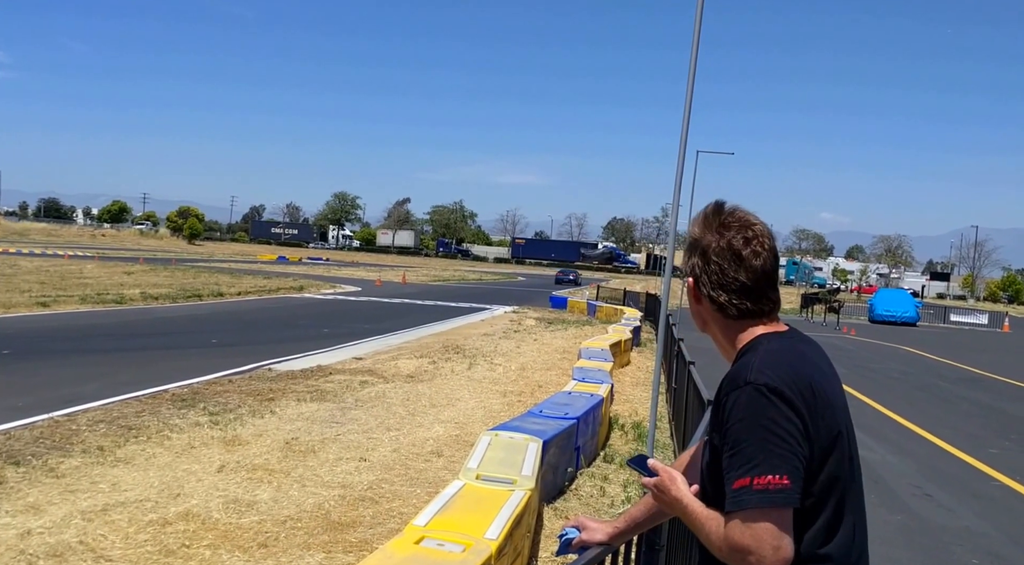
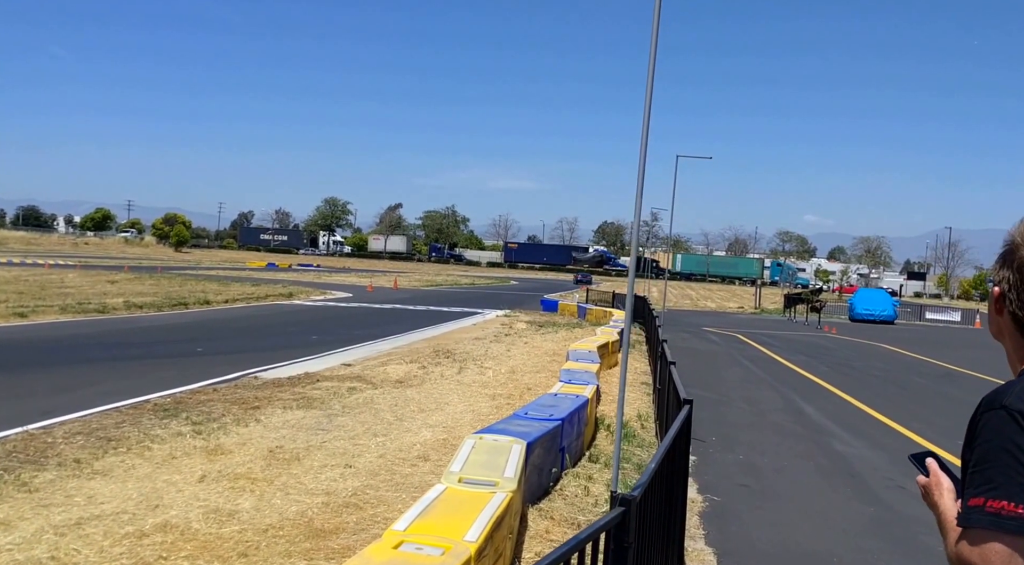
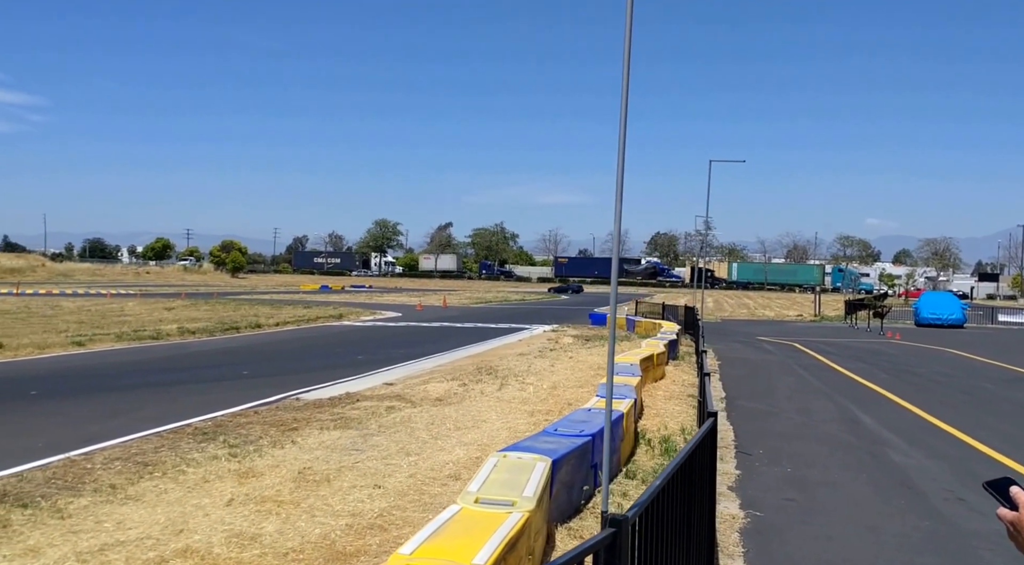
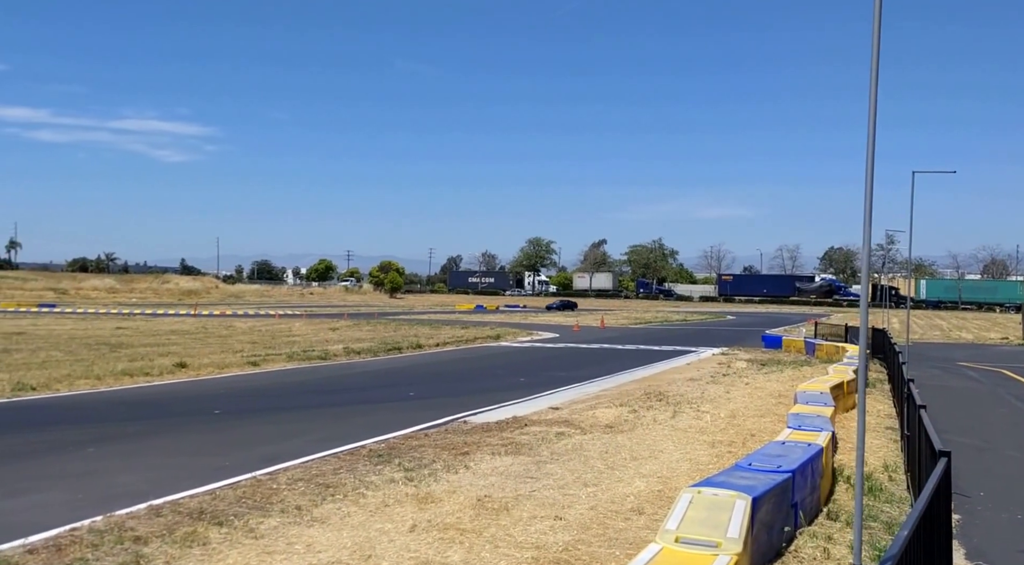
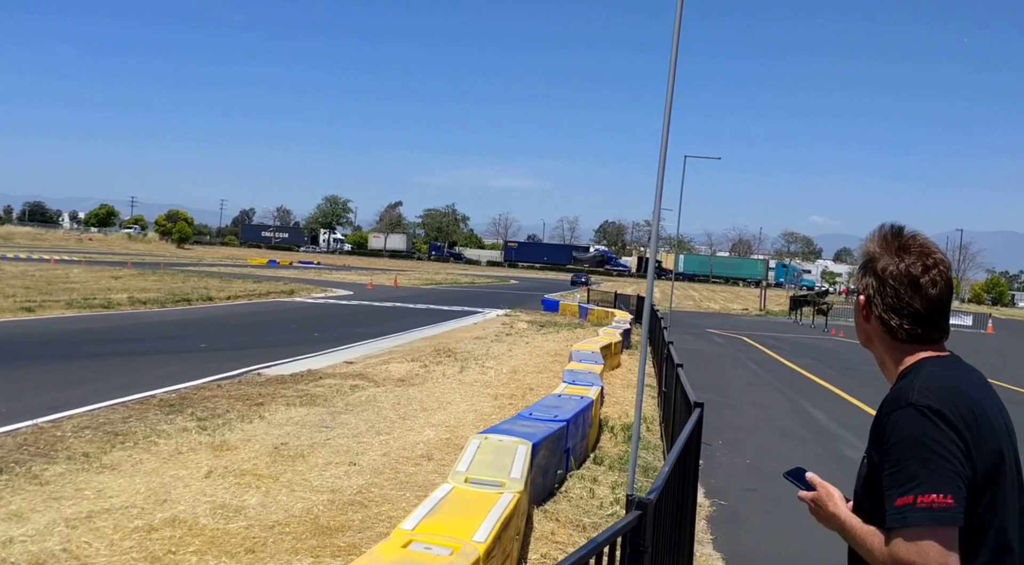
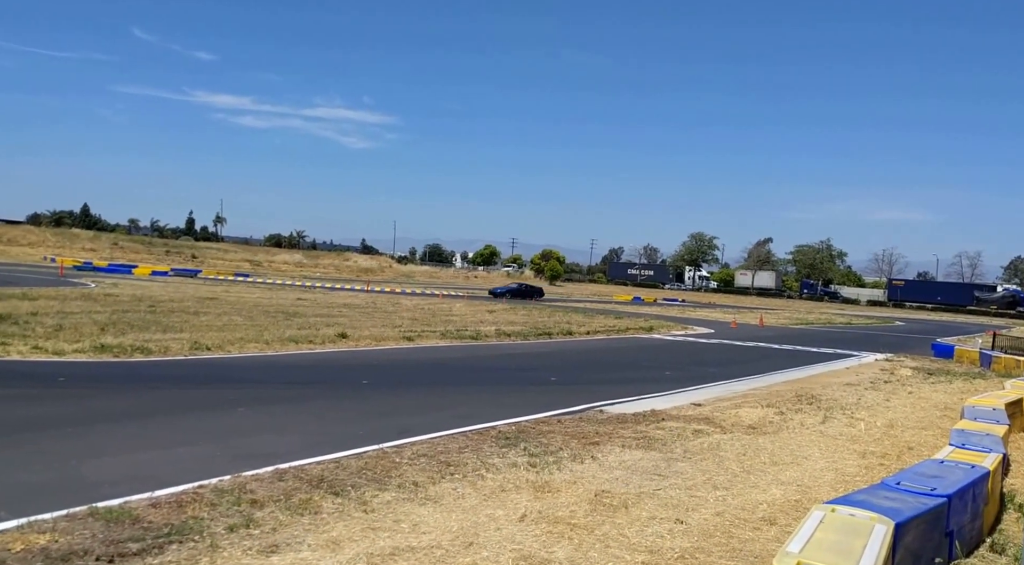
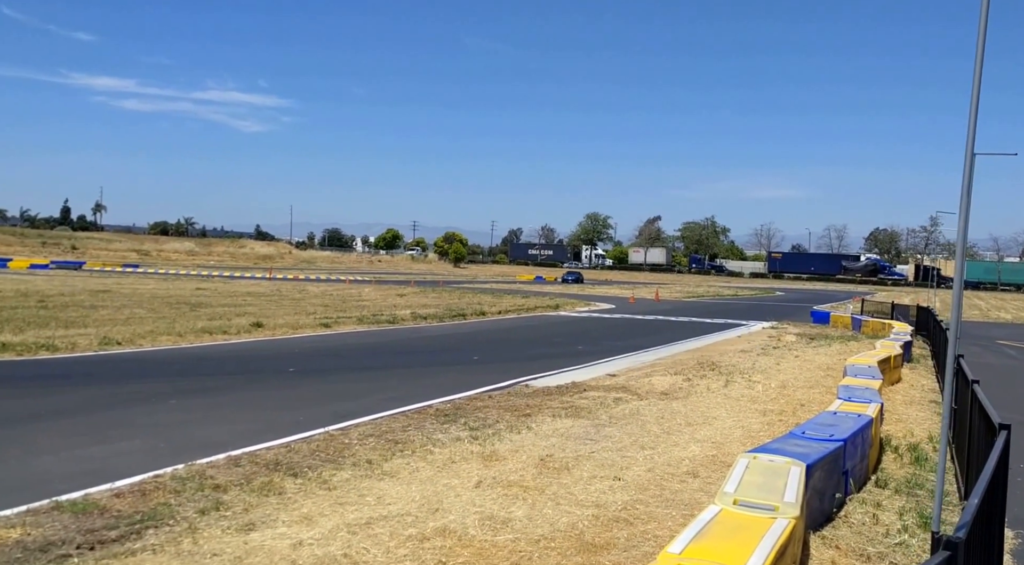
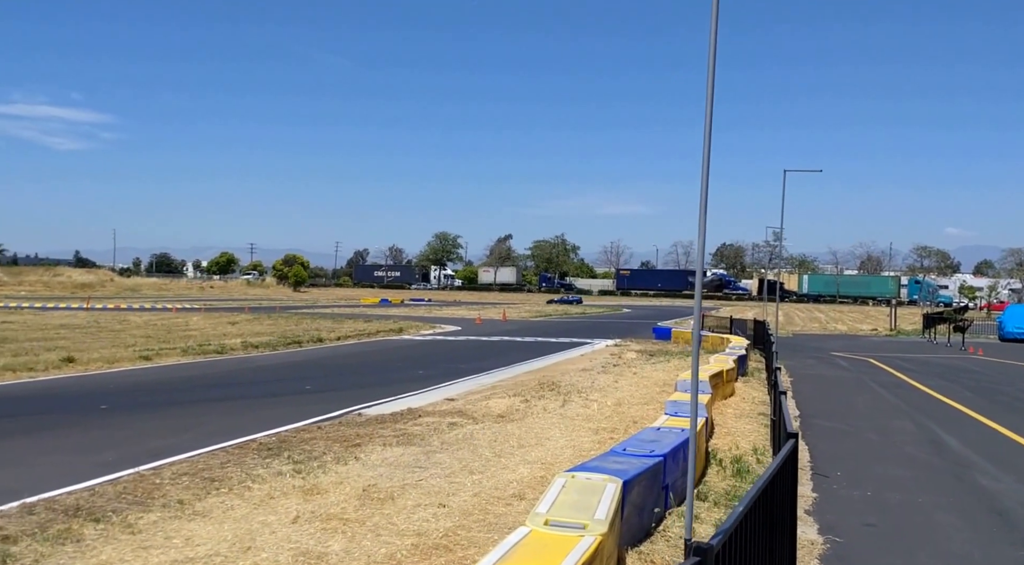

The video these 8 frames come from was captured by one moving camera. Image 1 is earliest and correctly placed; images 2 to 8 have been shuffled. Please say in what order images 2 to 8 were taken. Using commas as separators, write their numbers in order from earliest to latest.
5, 2, 3, 8, 4, 7, 6
